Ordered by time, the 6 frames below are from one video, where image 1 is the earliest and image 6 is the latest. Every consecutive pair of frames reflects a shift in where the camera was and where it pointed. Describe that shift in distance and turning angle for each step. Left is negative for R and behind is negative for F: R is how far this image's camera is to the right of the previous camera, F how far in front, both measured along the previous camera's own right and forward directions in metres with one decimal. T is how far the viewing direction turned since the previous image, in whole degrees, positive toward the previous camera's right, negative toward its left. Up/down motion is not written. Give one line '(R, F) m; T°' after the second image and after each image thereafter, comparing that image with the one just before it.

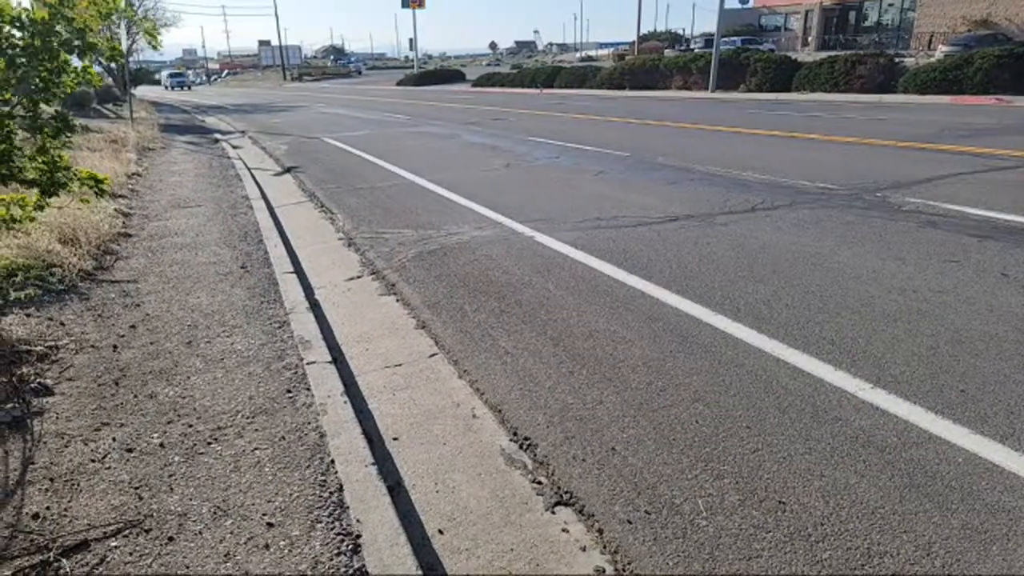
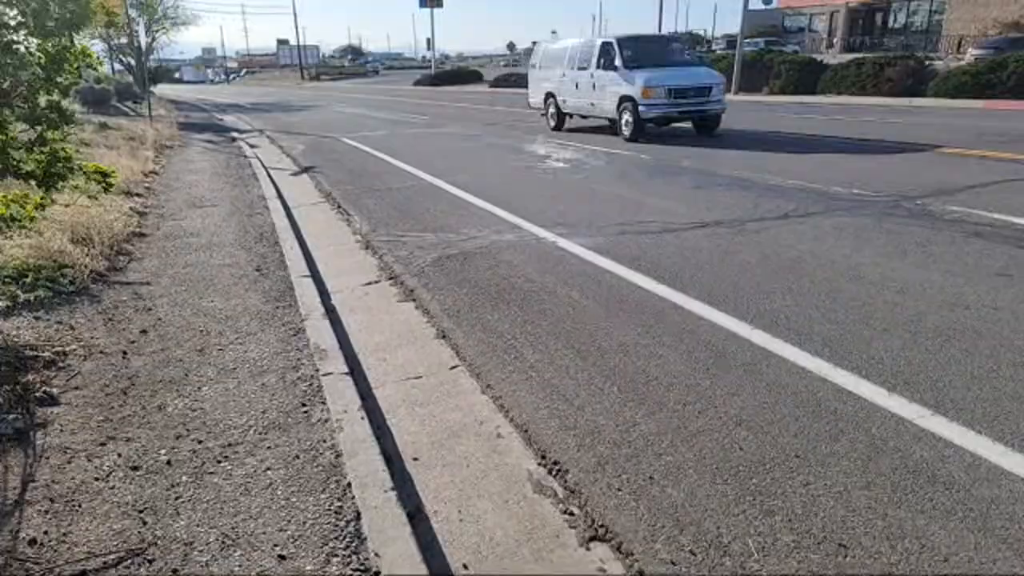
(-0.1, +0.2) m; -1°
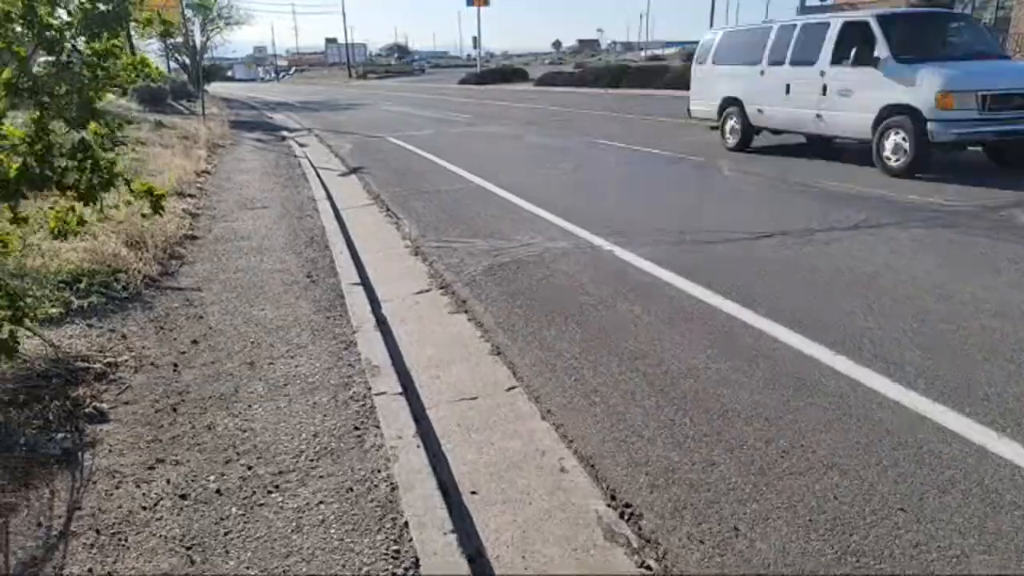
(-0.1, +0.2) m; -3°
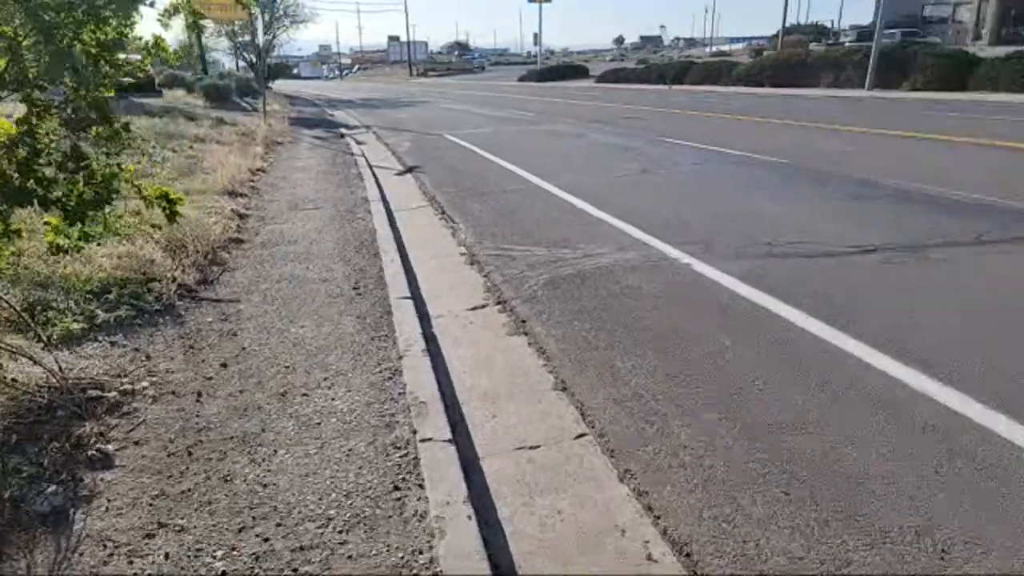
(-0.1, +0.7) m; -5°
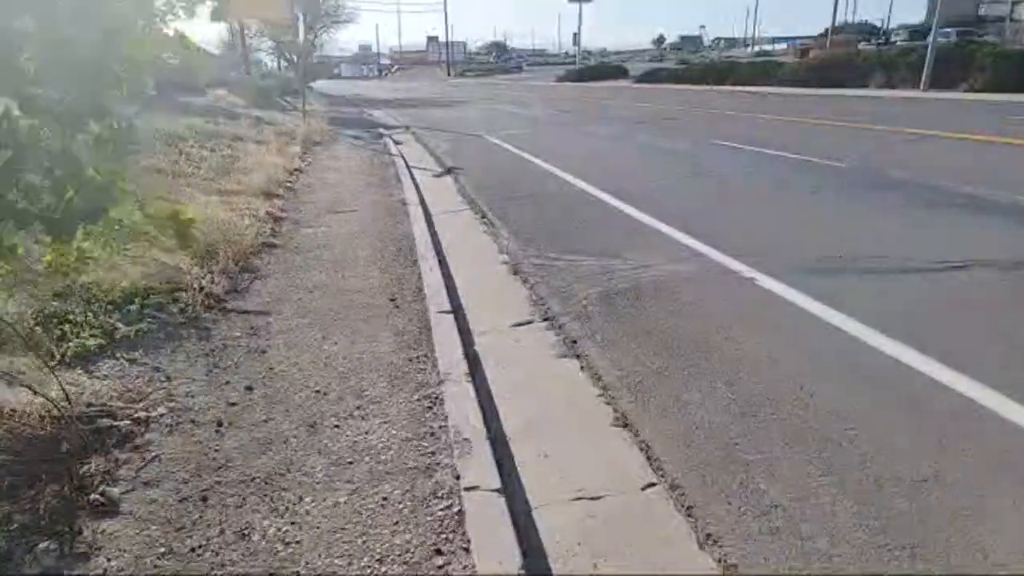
(-0.1, +0.5) m; -3°
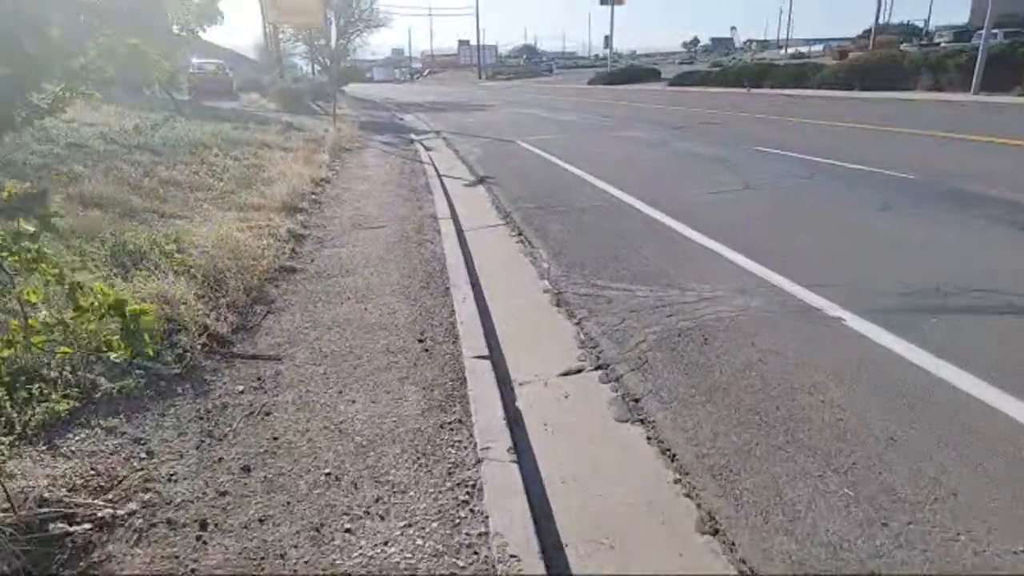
(-0.1, +0.8) m; -2°
